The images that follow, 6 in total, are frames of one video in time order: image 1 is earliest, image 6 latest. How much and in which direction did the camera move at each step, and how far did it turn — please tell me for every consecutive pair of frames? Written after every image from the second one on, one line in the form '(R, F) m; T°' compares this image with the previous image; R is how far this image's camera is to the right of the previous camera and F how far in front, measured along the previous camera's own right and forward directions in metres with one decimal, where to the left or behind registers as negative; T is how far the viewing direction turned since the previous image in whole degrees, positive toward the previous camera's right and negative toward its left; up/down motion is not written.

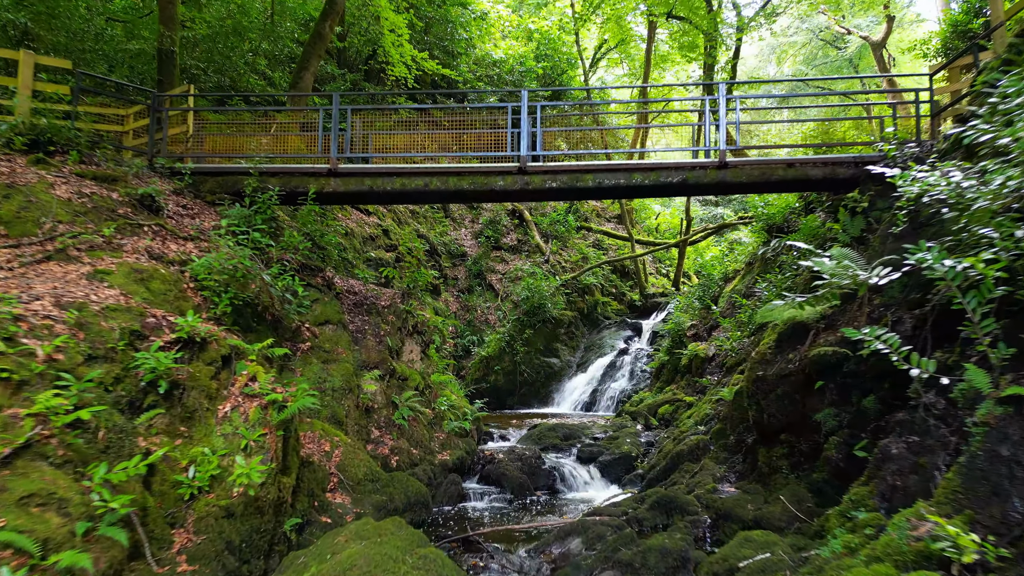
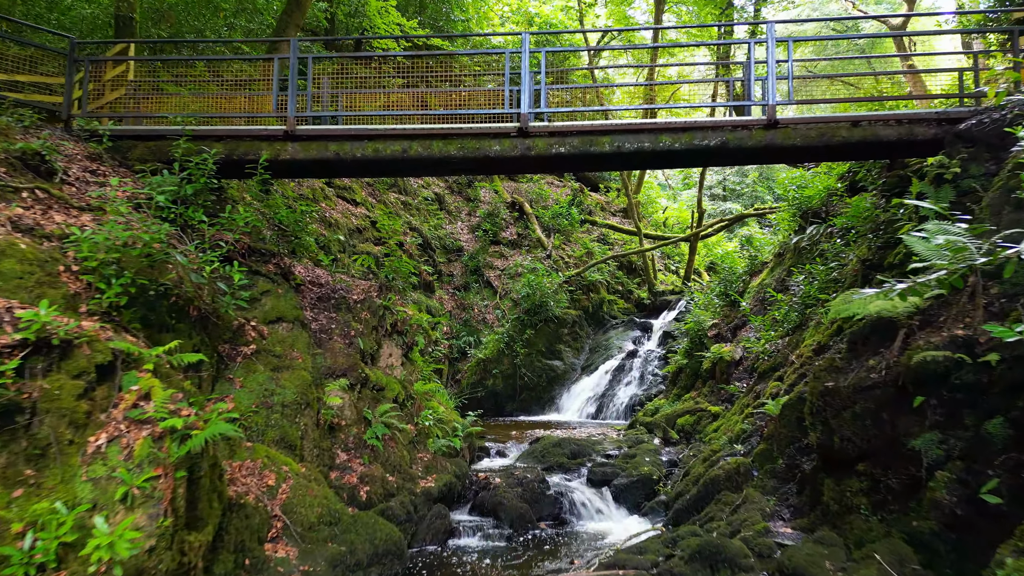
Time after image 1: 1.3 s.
(0.0, +1.4) m; 0°
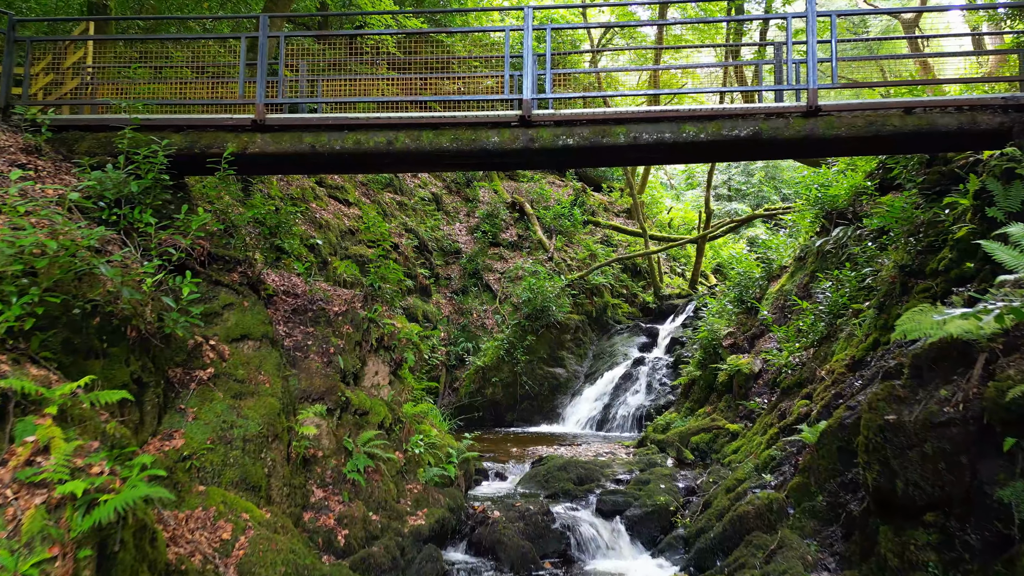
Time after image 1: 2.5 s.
(0.0, +0.7) m; 0°
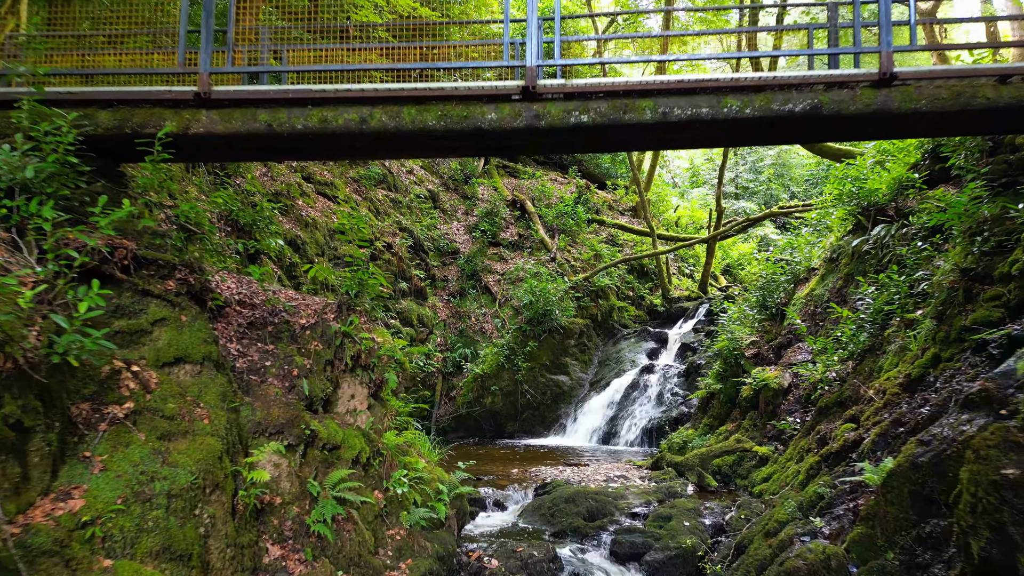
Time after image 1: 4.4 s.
(0.0, +1.0) m; 0°
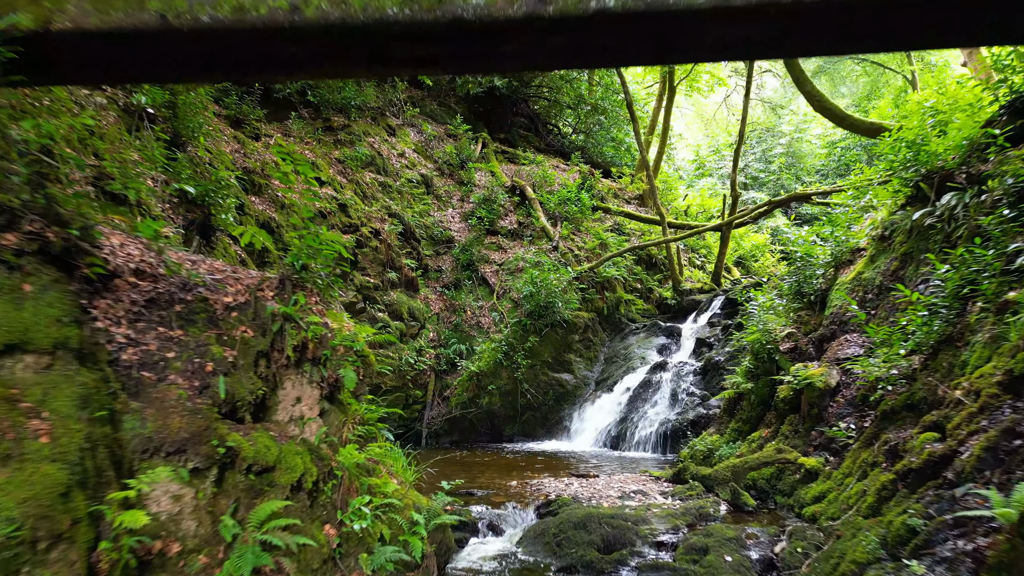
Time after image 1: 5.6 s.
(0.0, +1.3) m; 0°
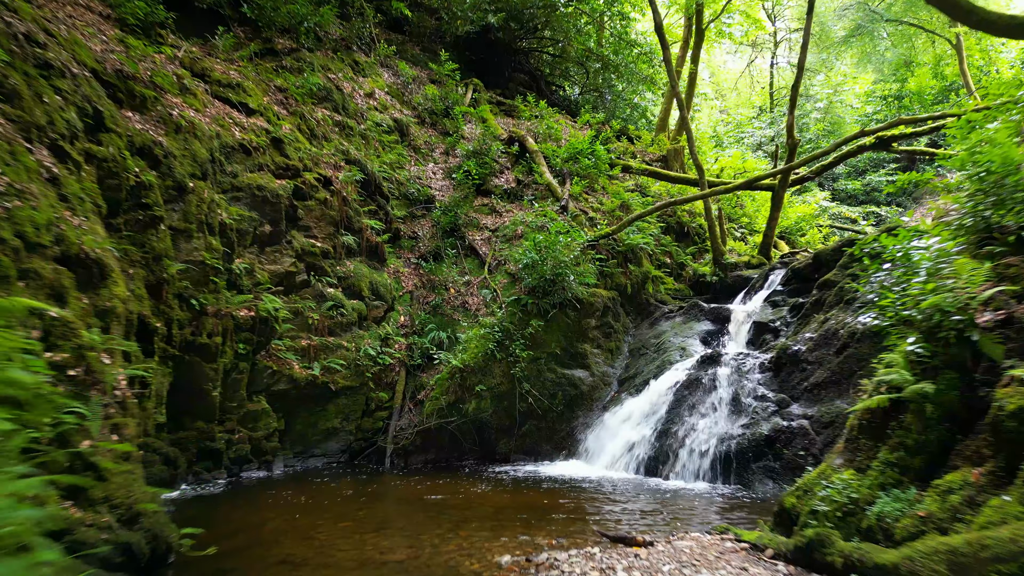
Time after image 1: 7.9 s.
(+0.1, +3.4) m; 0°
